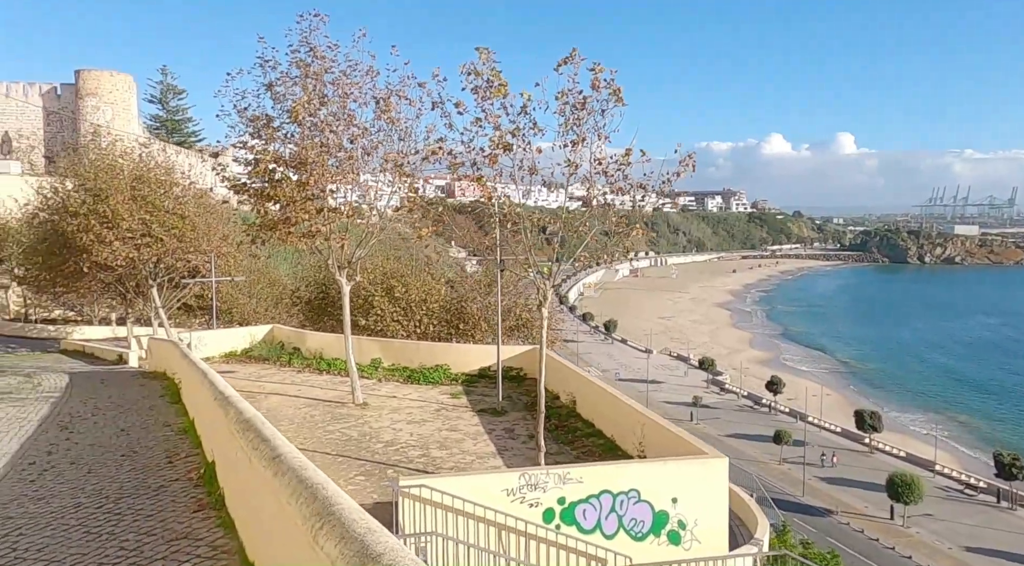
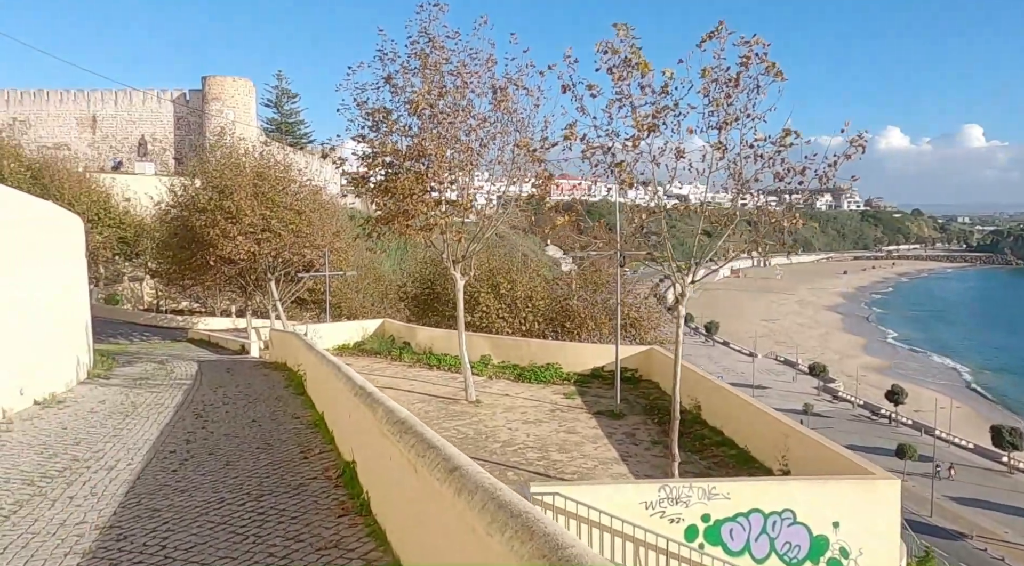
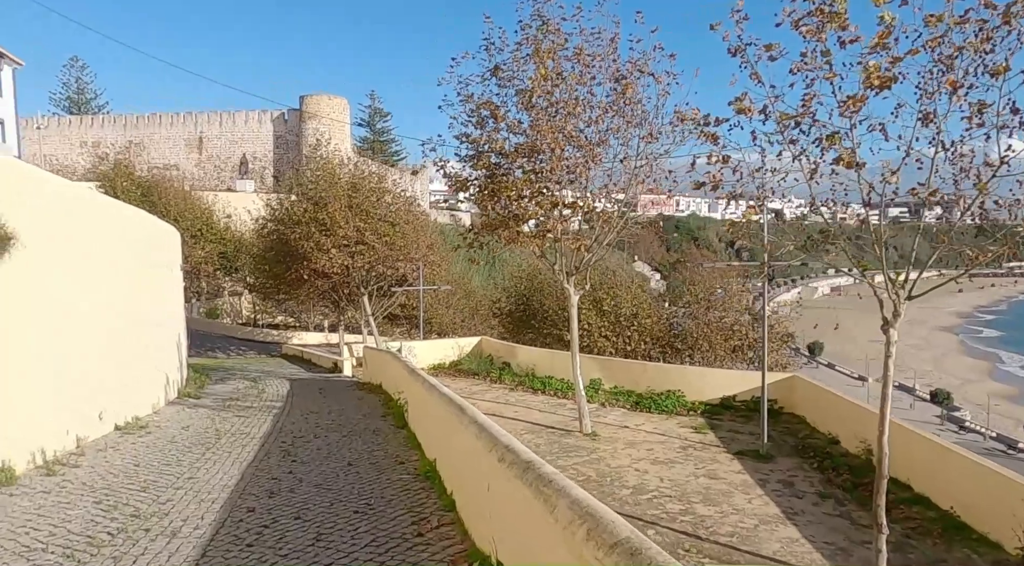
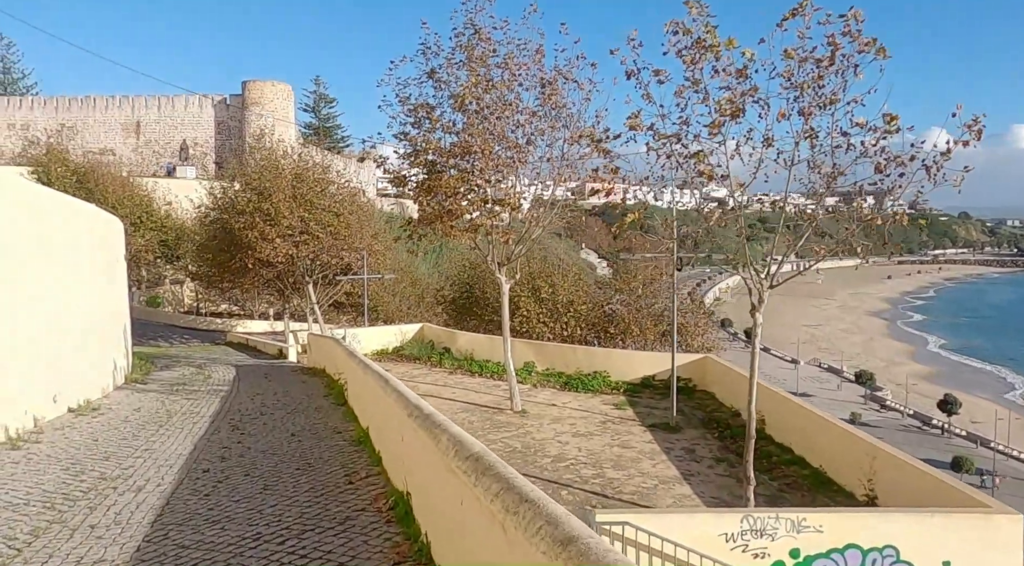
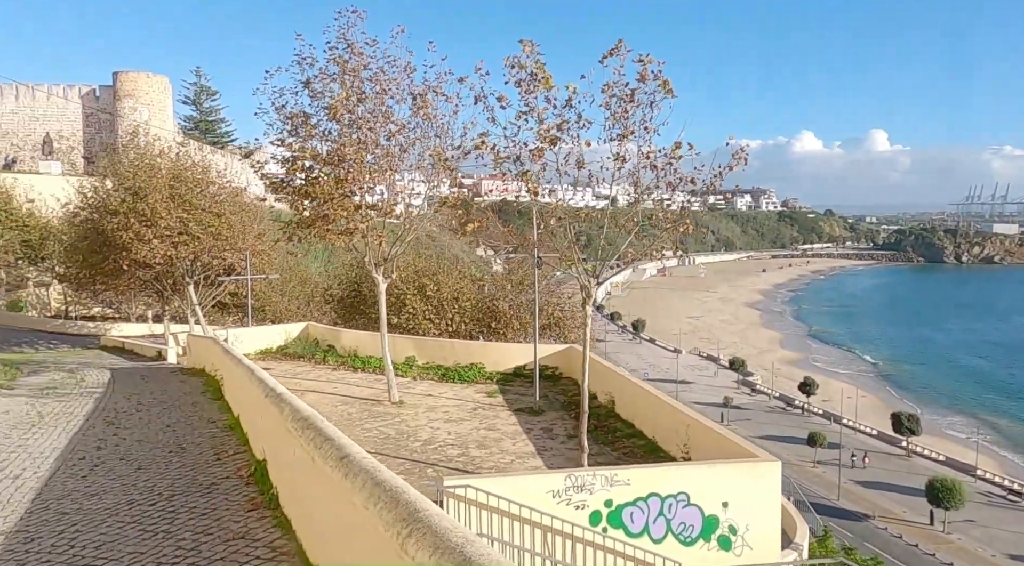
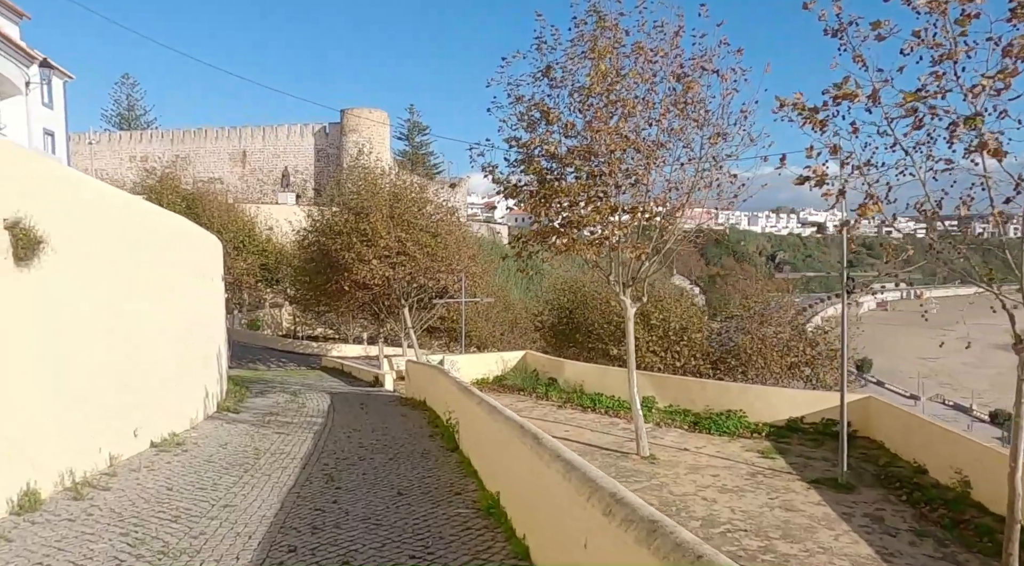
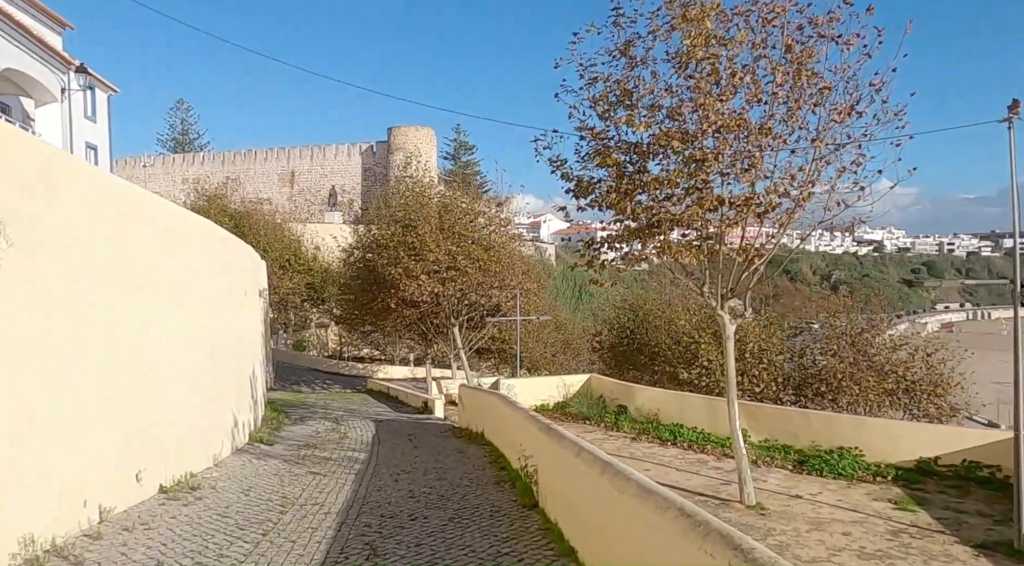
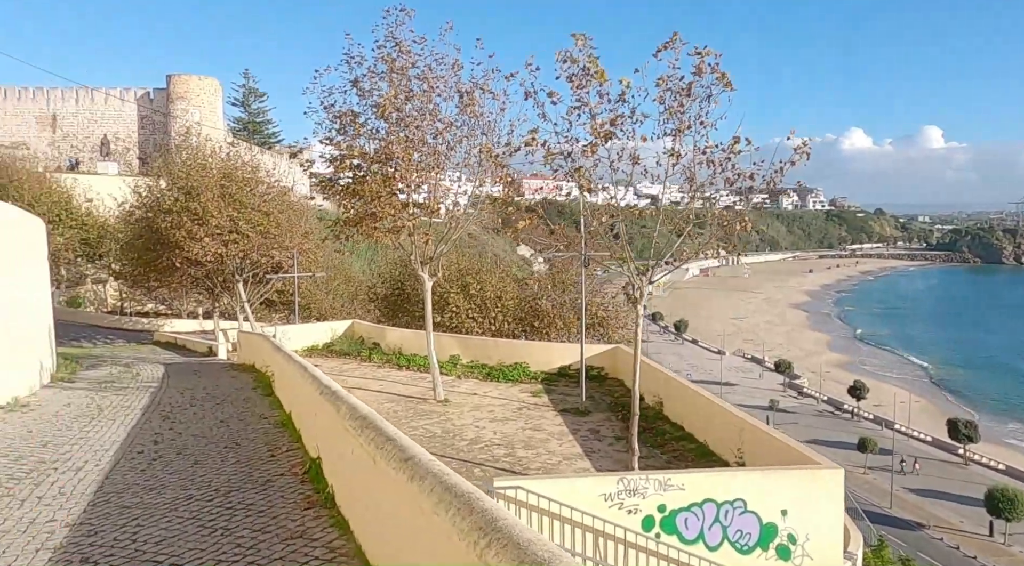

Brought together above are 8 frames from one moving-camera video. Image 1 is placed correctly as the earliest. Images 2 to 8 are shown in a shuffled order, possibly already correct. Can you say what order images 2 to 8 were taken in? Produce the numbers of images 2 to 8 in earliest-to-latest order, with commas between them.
5, 8, 2, 4, 3, 6, 7
